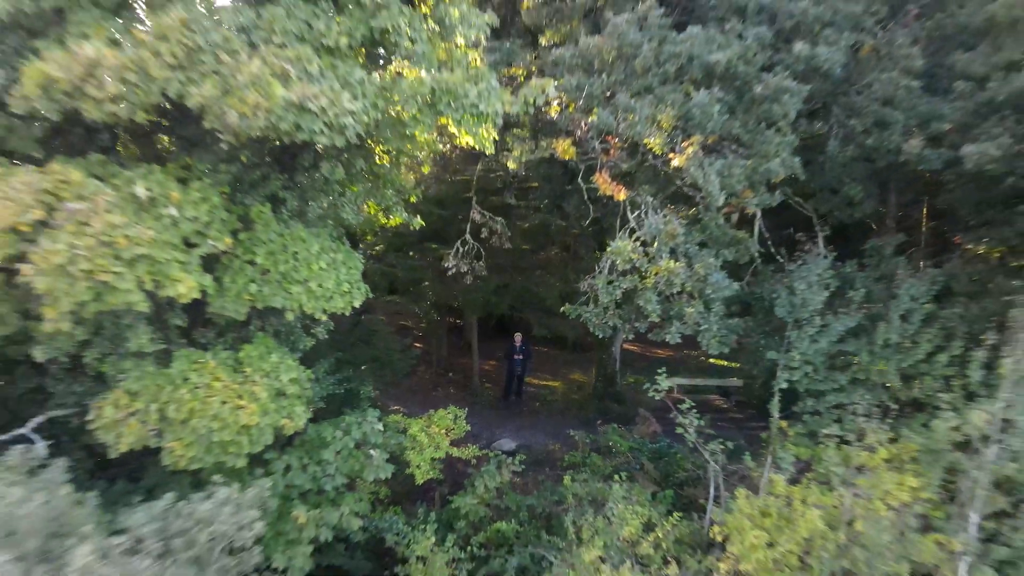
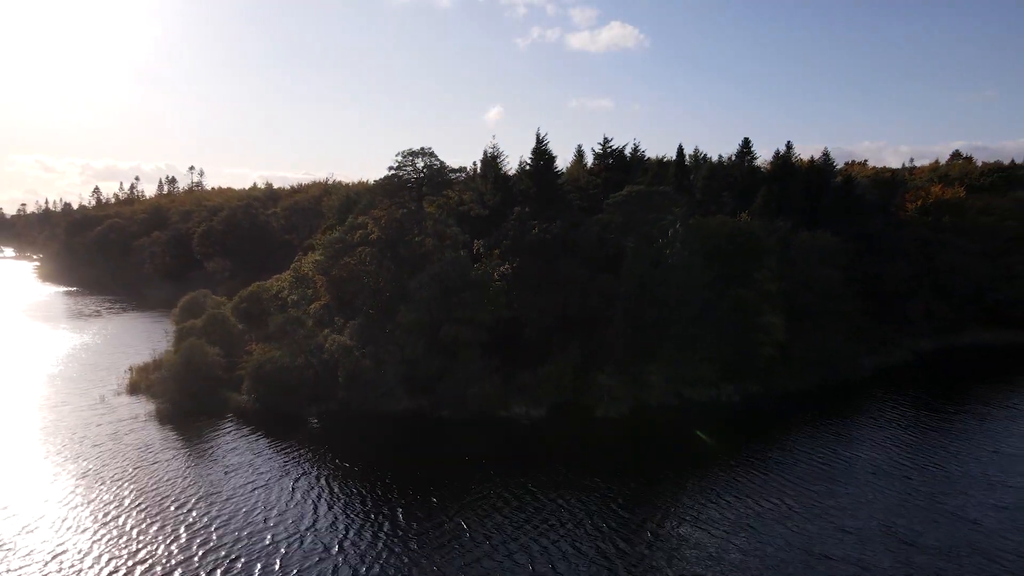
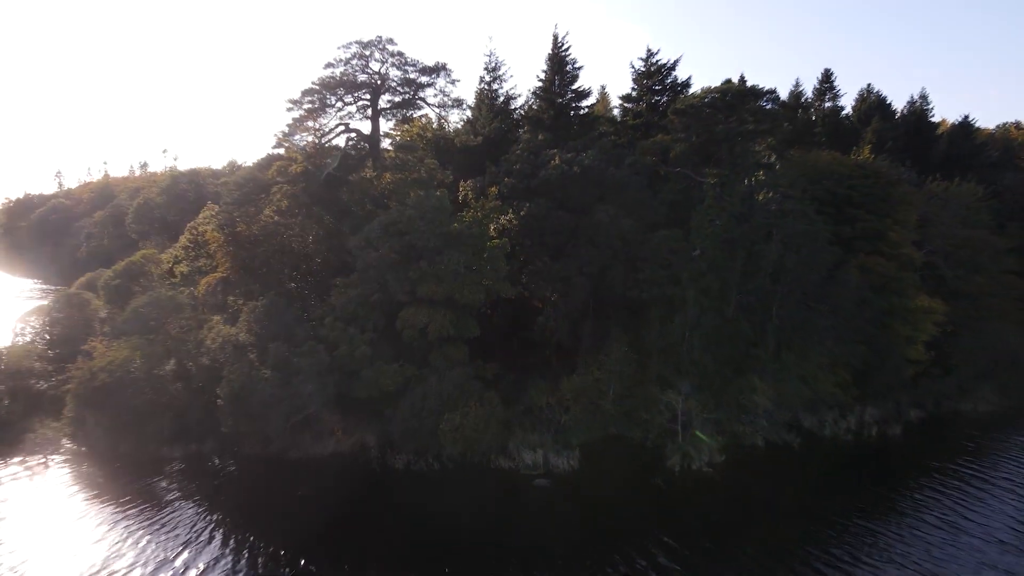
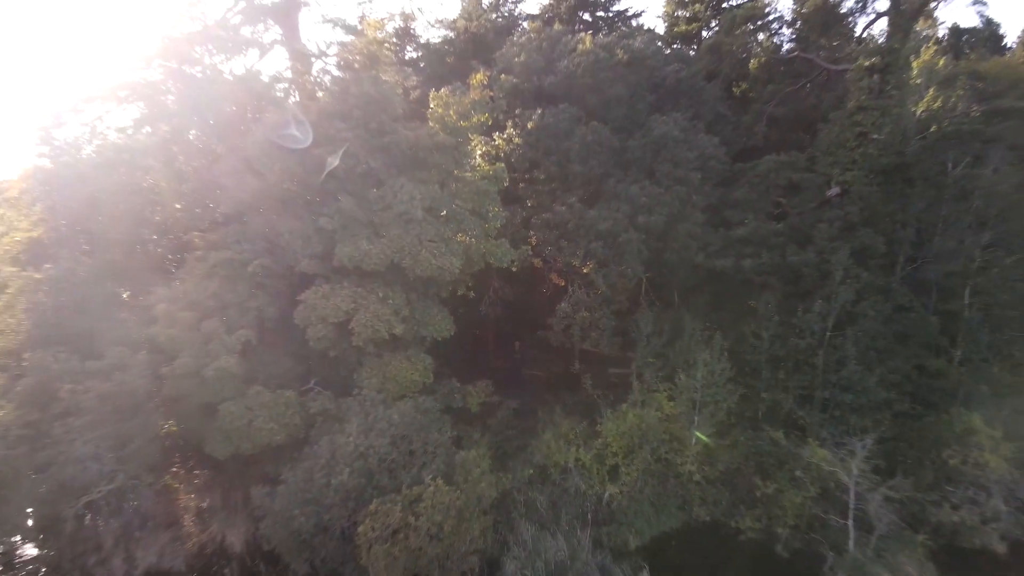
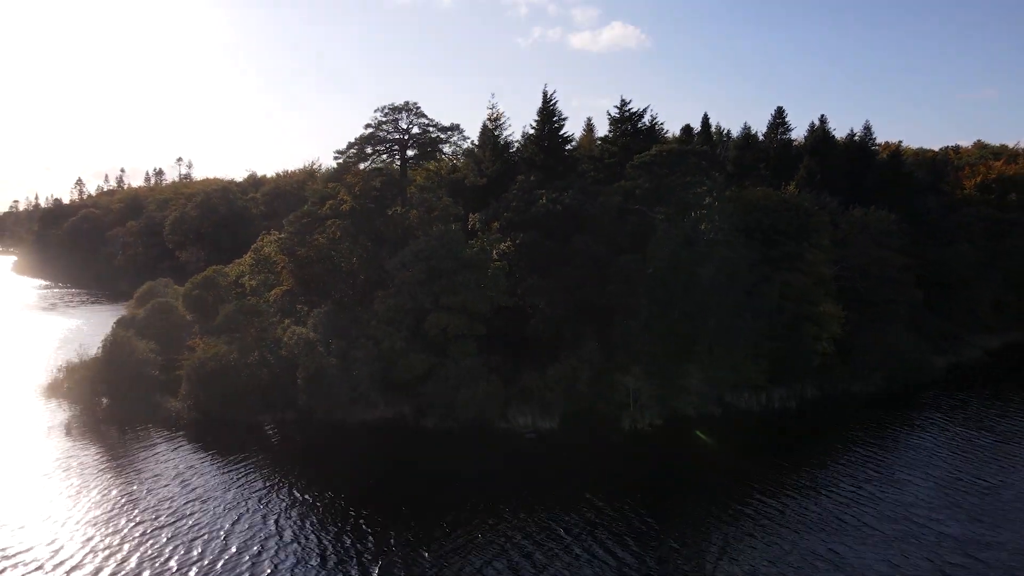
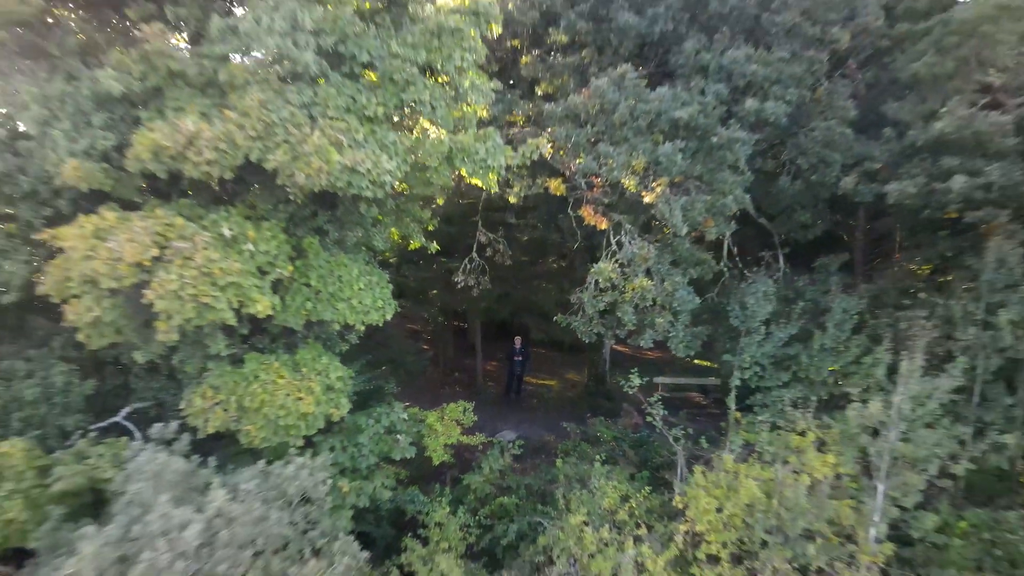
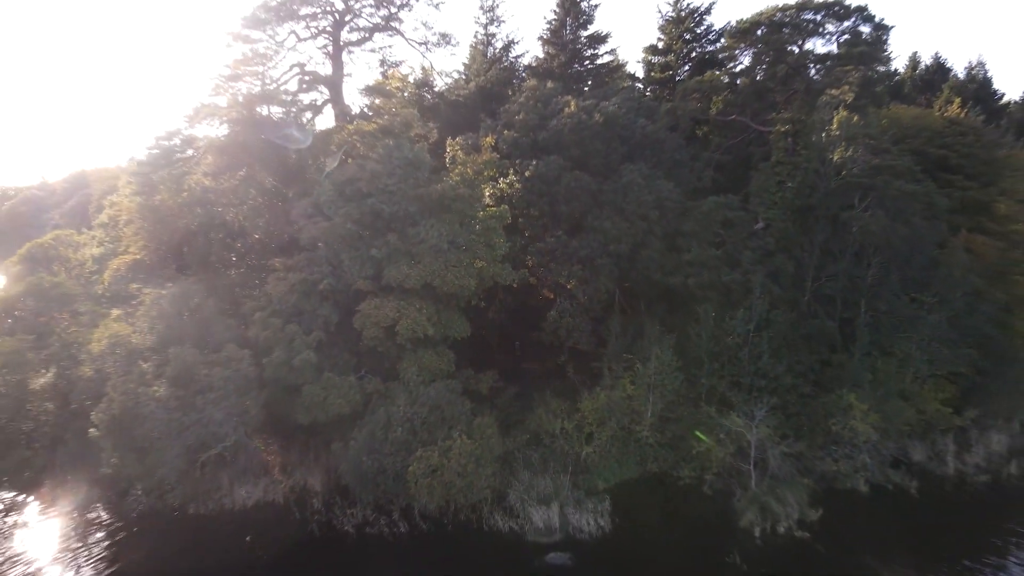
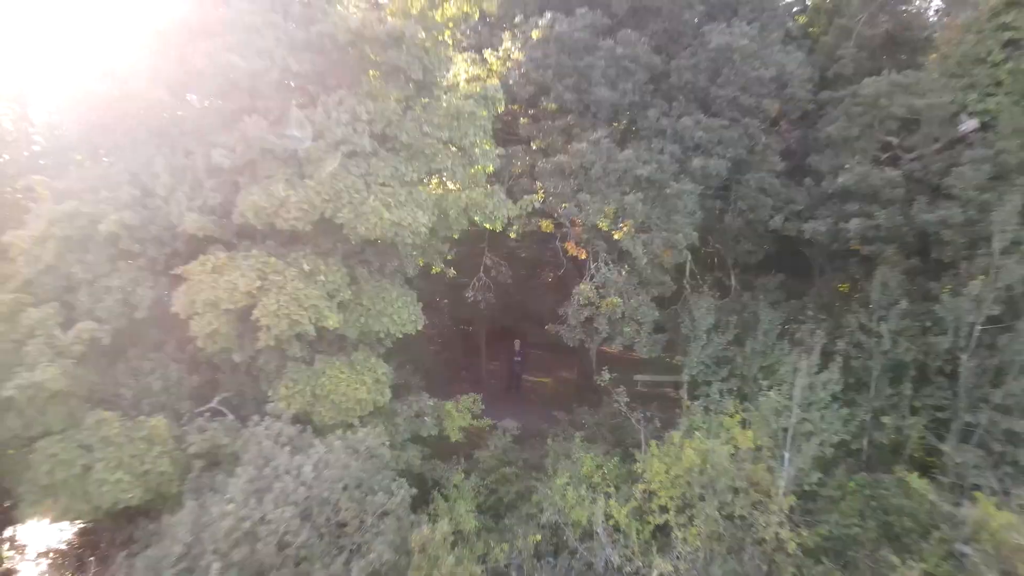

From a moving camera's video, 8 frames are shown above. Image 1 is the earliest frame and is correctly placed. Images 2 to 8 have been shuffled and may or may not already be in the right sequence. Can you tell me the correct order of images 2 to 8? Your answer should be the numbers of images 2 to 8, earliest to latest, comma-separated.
6, 8, 4, 7, 3, 5, 2
